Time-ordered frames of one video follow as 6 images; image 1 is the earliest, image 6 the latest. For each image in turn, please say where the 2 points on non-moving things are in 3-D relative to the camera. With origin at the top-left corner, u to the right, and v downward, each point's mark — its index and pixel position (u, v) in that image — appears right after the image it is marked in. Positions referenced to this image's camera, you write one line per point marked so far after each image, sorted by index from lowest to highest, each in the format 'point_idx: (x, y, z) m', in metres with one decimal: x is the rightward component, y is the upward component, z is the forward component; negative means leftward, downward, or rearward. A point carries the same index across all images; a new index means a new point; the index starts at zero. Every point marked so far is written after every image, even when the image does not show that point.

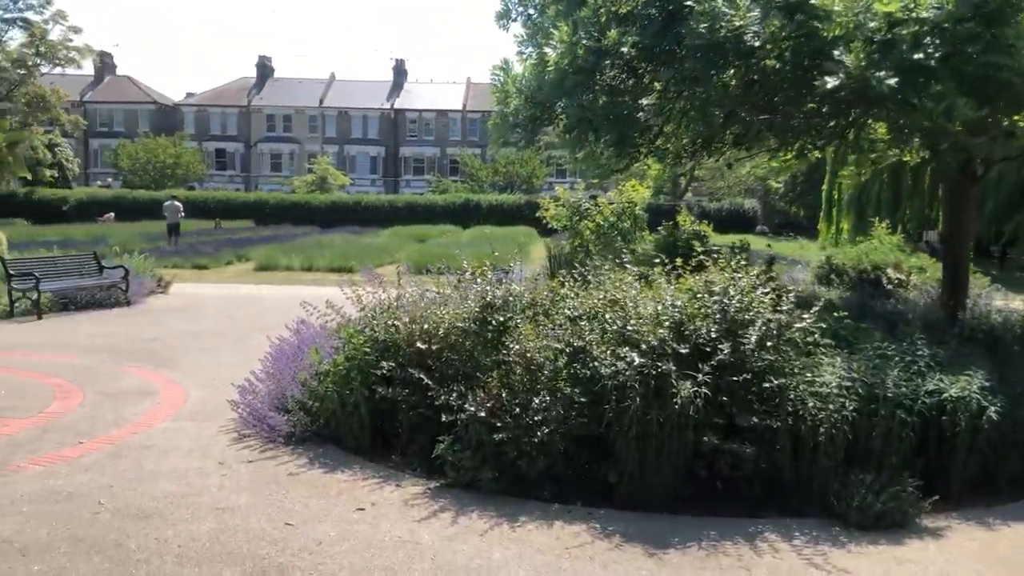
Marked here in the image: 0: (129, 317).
0: (-5.2, -0.4, +12.8) m
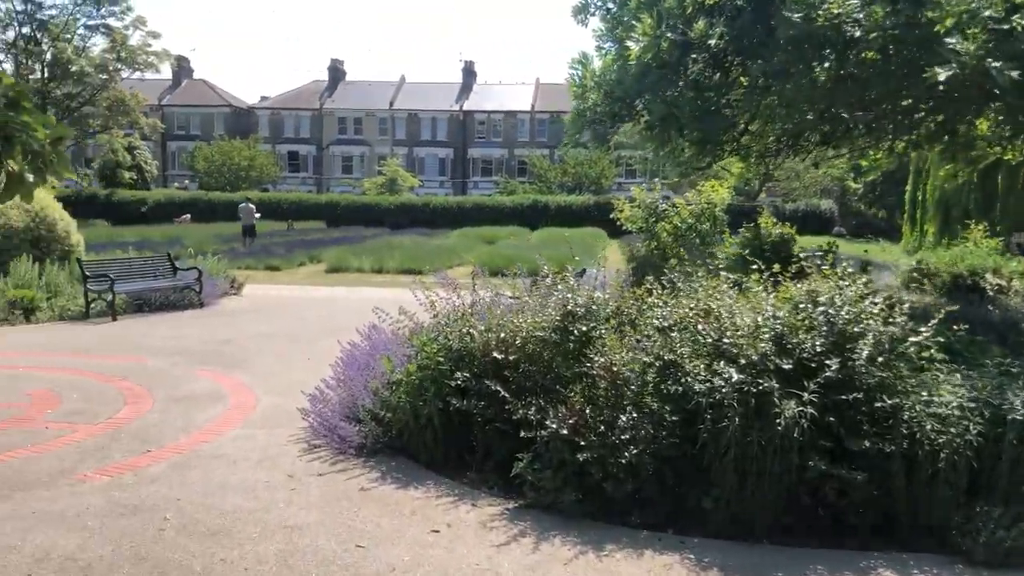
0: (-4.2, -0.4, +12.7) m
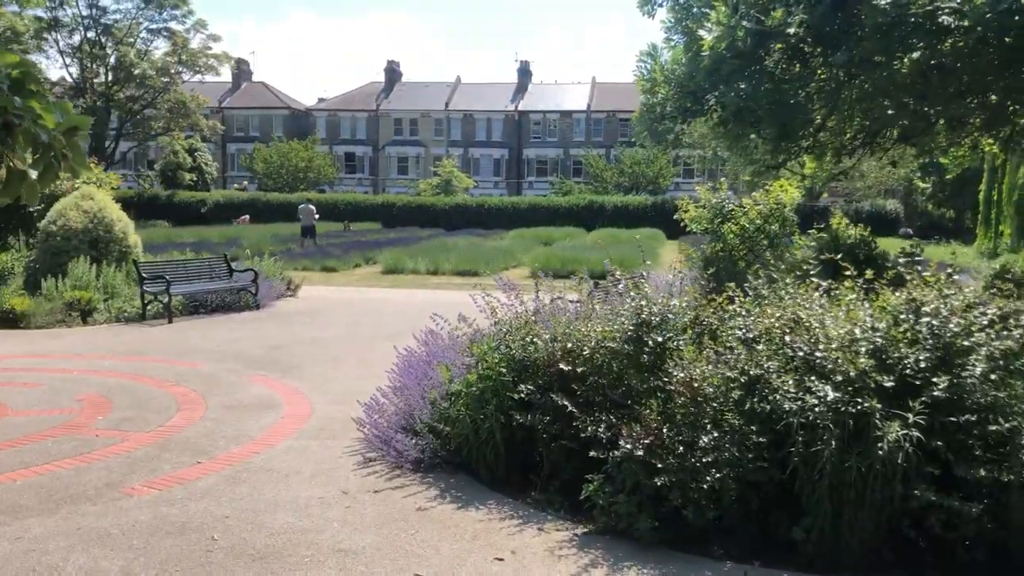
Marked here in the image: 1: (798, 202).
0: (-3.4, -0.4, +12.6) m
1: (+4.3, +1.3, +13.8) m
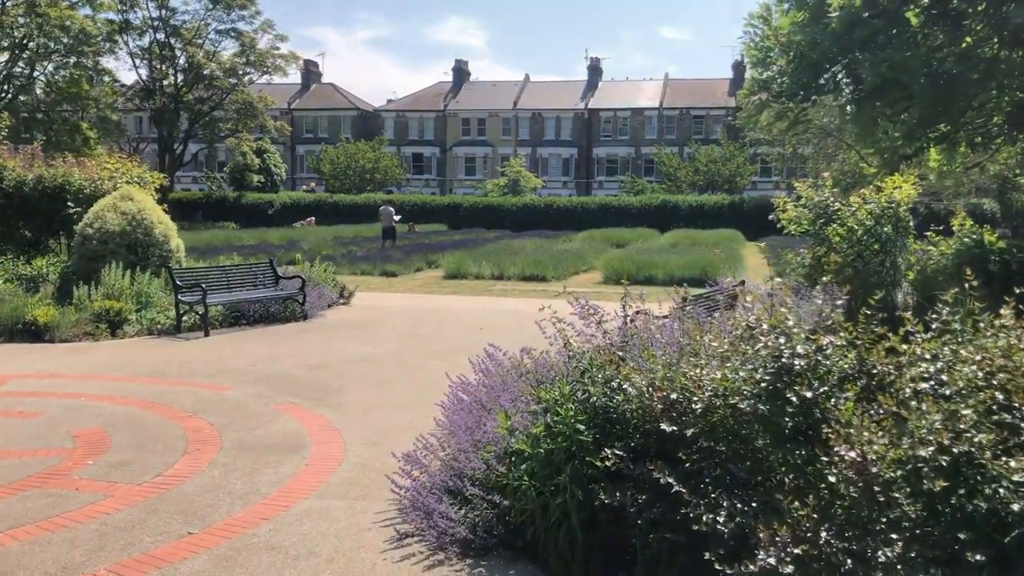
0: (-2.6, -0.6, +11.4) m
1: (+5.2, +1.1, +12.0) m
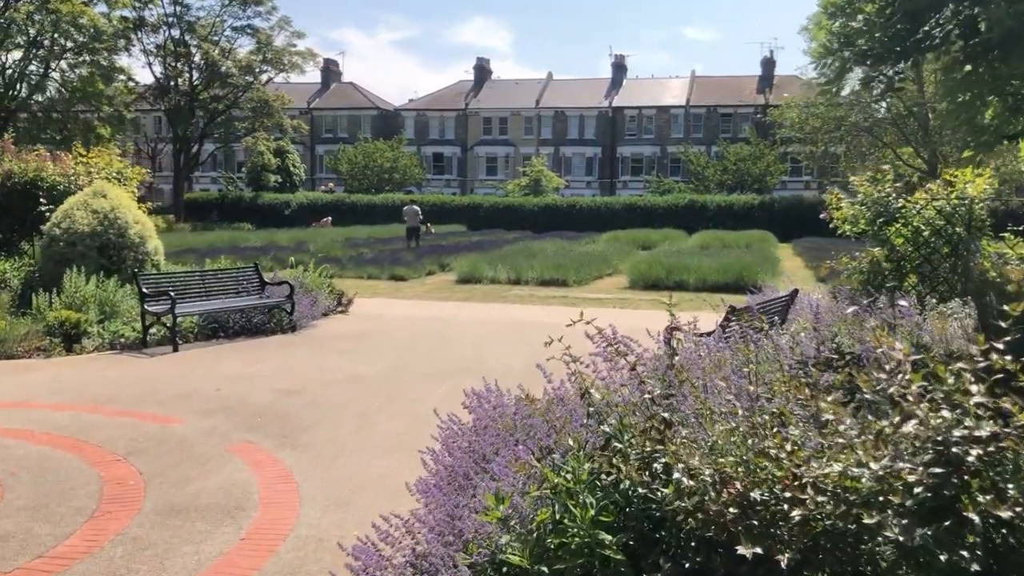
0: (-2.4, -0.6, +10.0) m
1: (+5.4, +1.0, +10.4) m
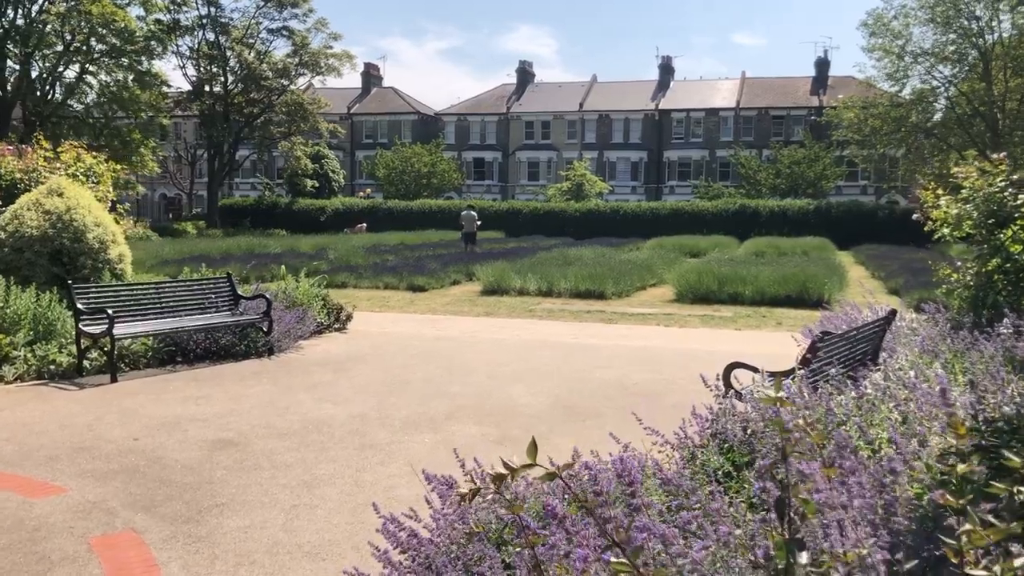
0: (-2.3, -0.8, +8.1) m
1: (+5.5, +0.9, +8.2) m
